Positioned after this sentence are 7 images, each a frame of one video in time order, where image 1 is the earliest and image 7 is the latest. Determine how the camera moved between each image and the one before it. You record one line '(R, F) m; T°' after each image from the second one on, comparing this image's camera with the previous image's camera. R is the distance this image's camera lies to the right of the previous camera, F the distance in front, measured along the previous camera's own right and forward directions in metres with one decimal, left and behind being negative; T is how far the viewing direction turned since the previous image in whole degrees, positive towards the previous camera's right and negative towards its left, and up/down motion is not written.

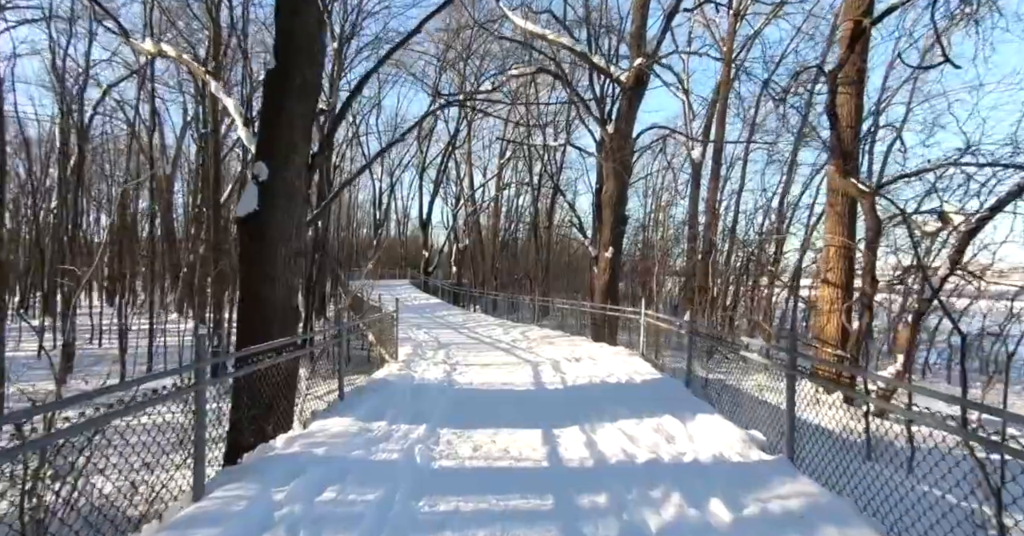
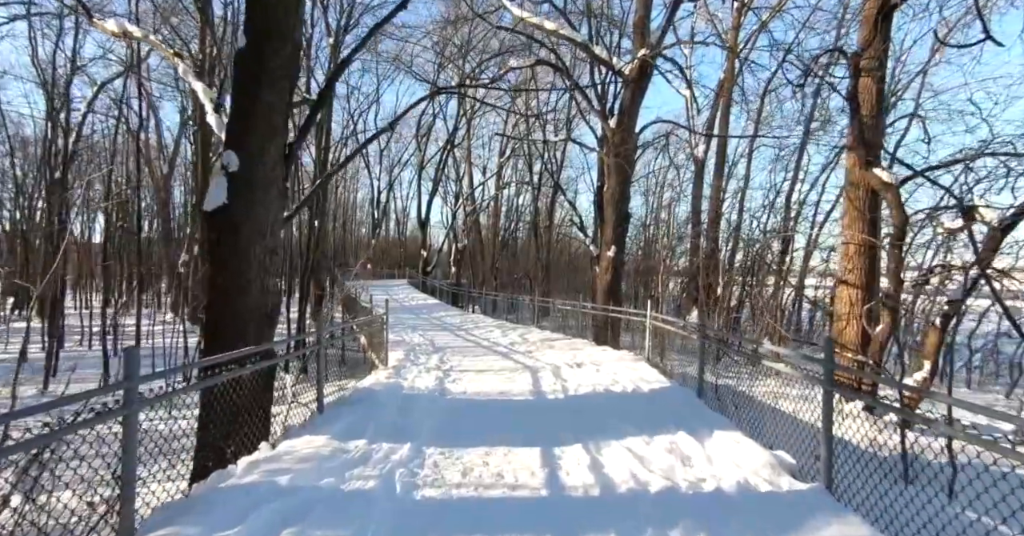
(0.0, +0.5) m; 0°
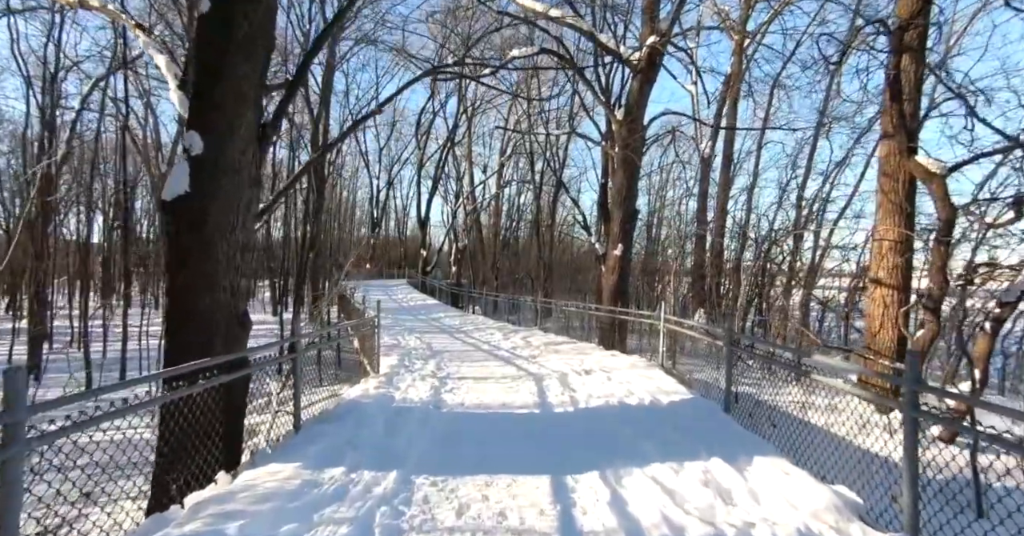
(0.0, +0.6) m; 0°
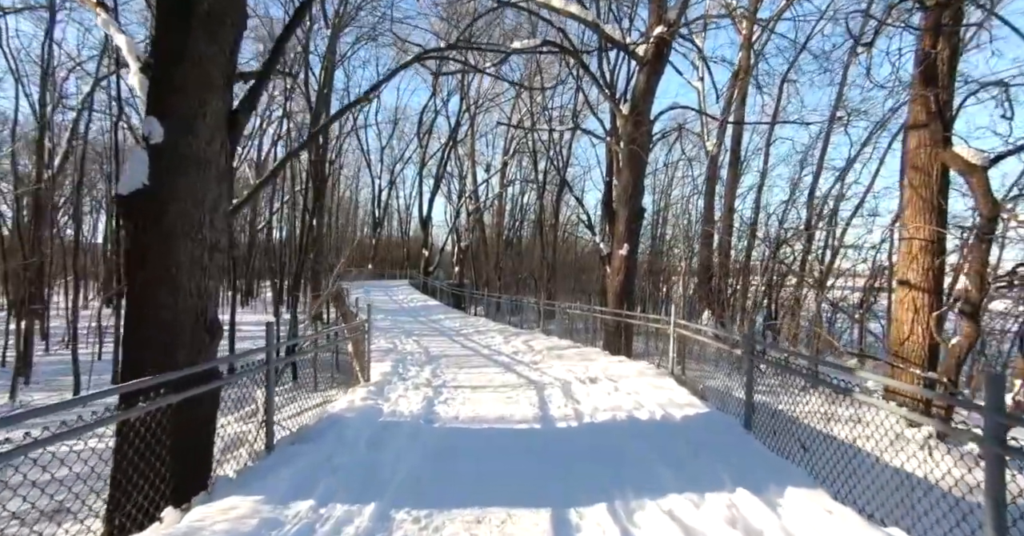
(+0.1, +0.4) m; 0°
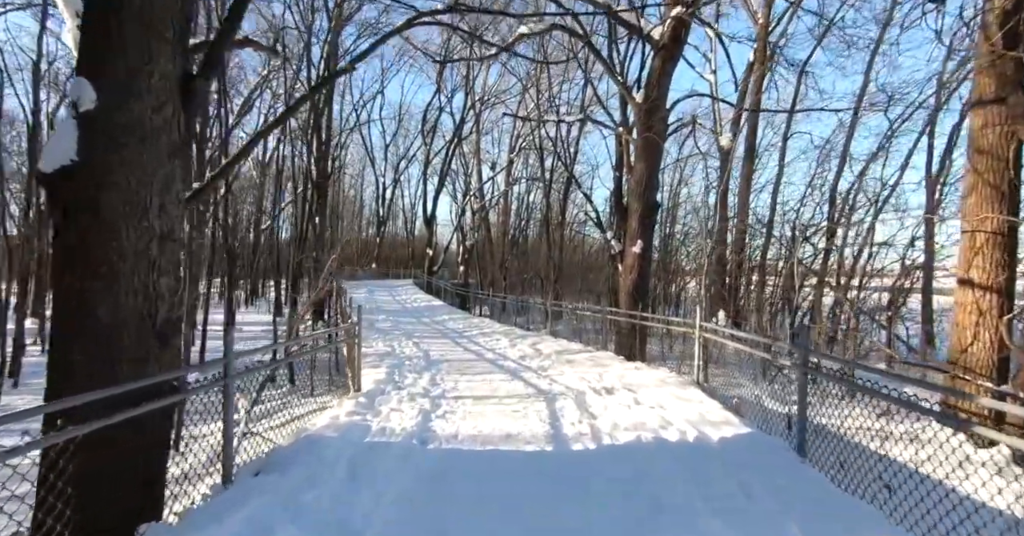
(0.0, +0.7) m; -1°
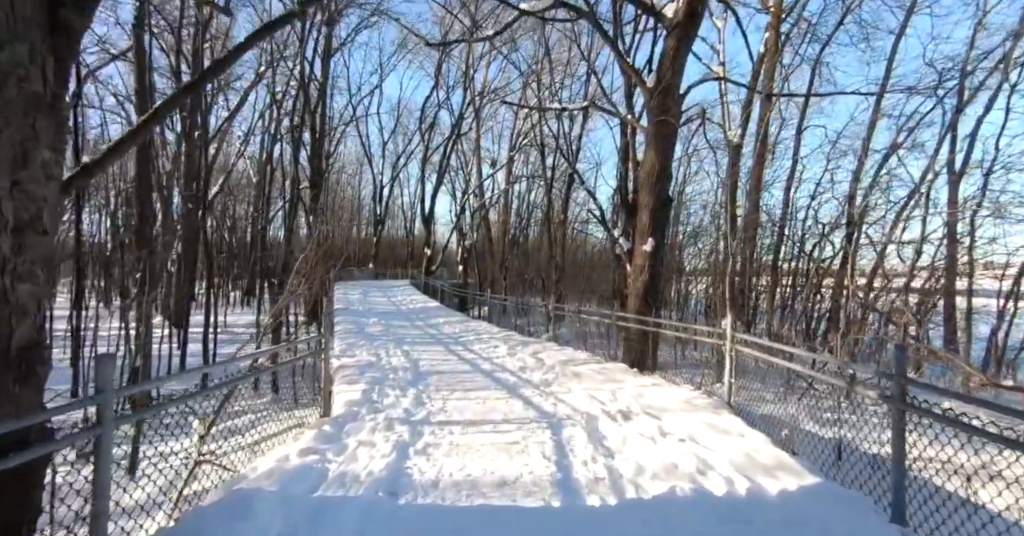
(0.0, +0.9) m; 0°
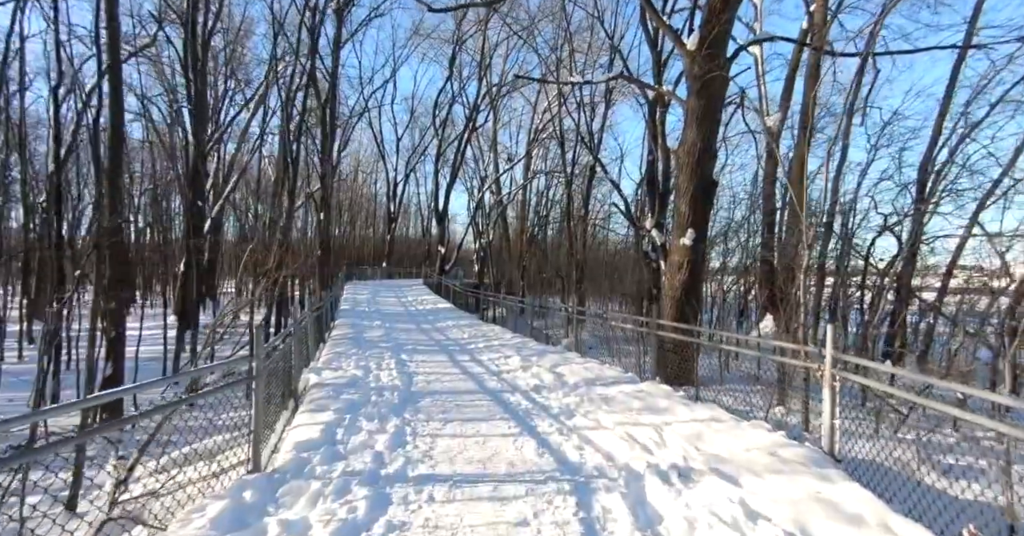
(+0.1, +1.4) m; -2°
